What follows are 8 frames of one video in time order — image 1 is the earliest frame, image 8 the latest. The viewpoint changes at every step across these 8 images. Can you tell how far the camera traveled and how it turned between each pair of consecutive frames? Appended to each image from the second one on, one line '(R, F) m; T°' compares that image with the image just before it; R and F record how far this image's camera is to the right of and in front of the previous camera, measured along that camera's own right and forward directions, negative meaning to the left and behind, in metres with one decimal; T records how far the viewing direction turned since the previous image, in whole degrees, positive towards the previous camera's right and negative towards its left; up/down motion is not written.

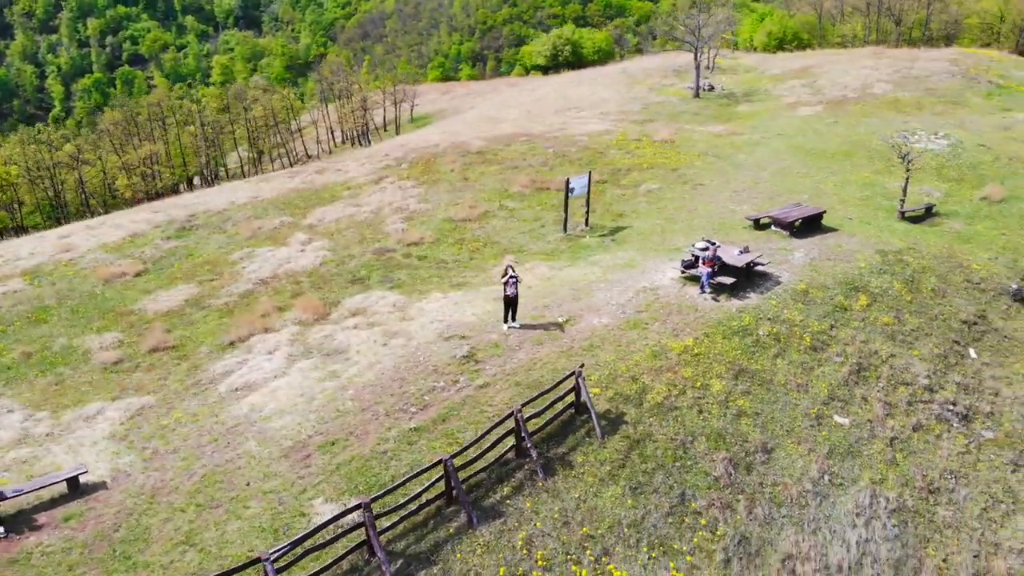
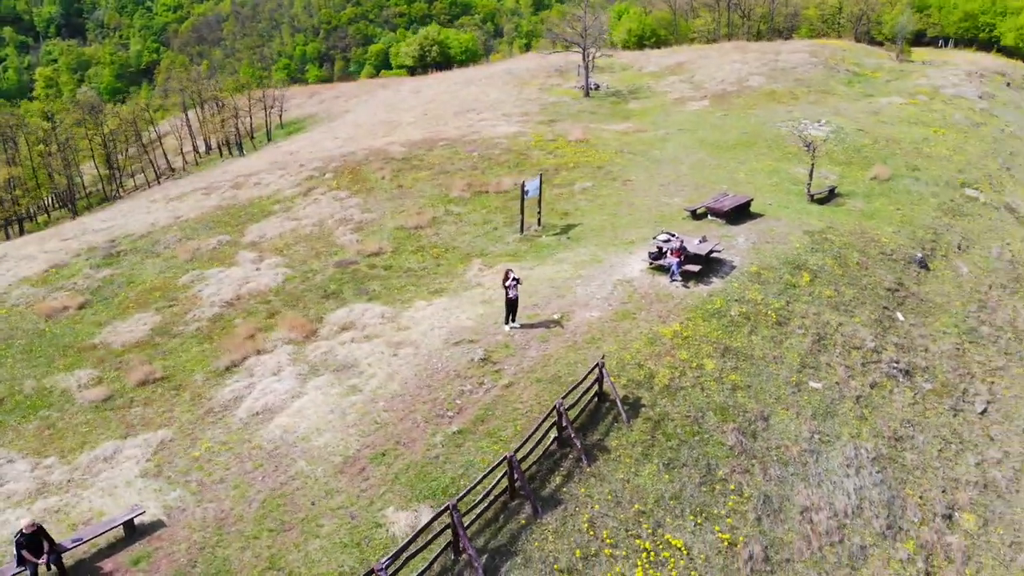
(-3.3, -0.6) m; +10°
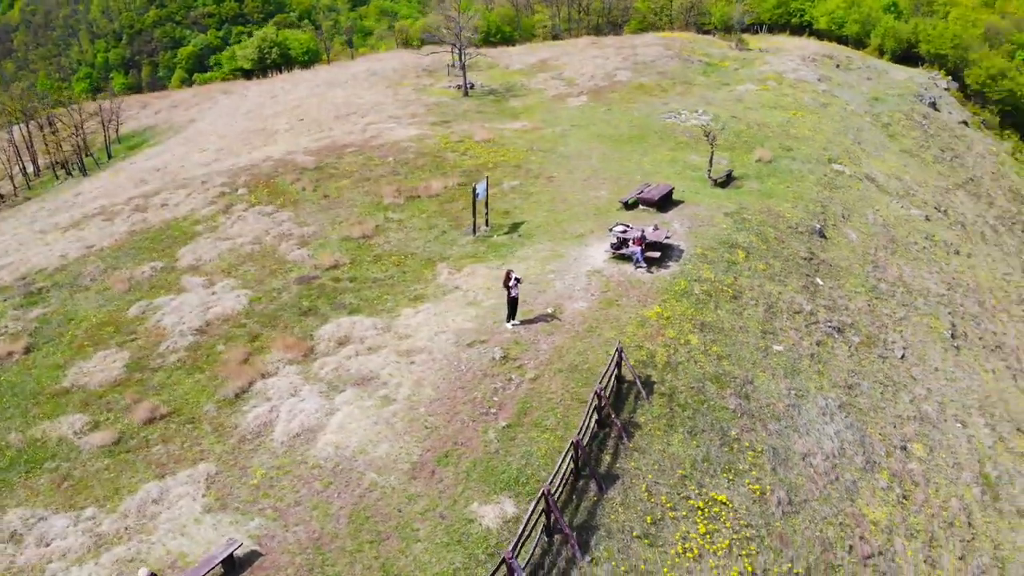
(-4.1, -0.7) m; +12°
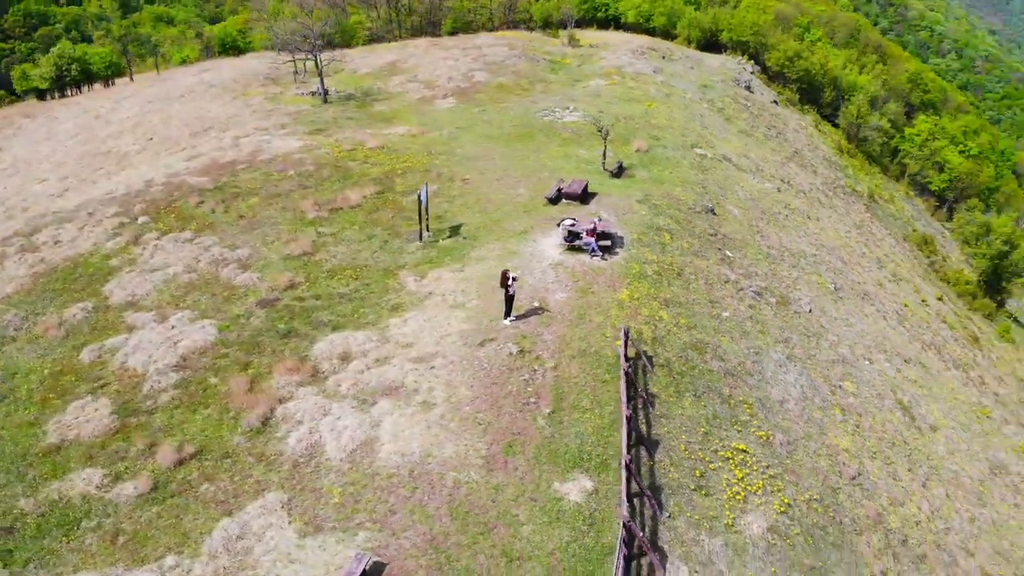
(-4.9, -0.7) m; +14°
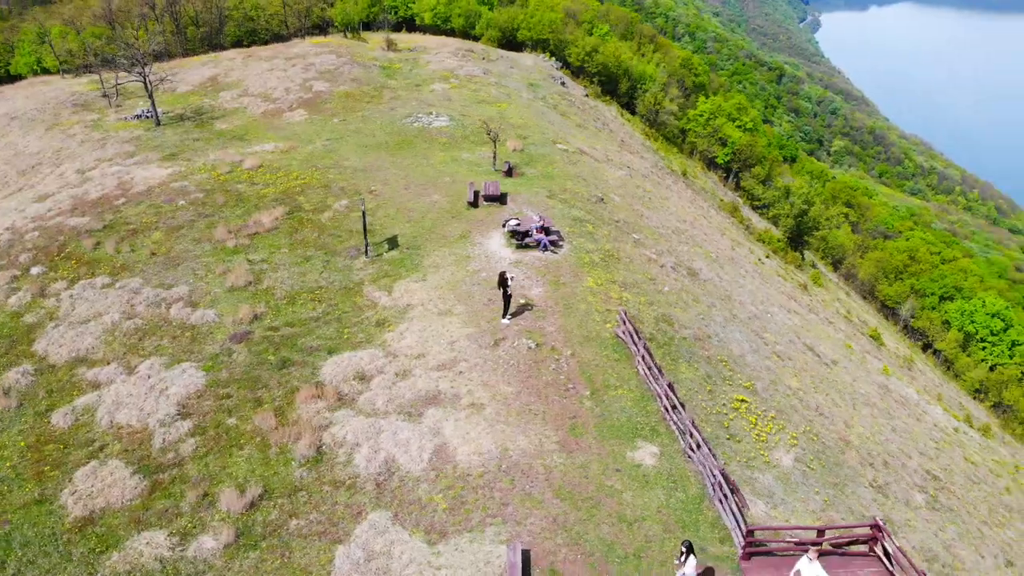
(-6.0, -0.6) m; +16°
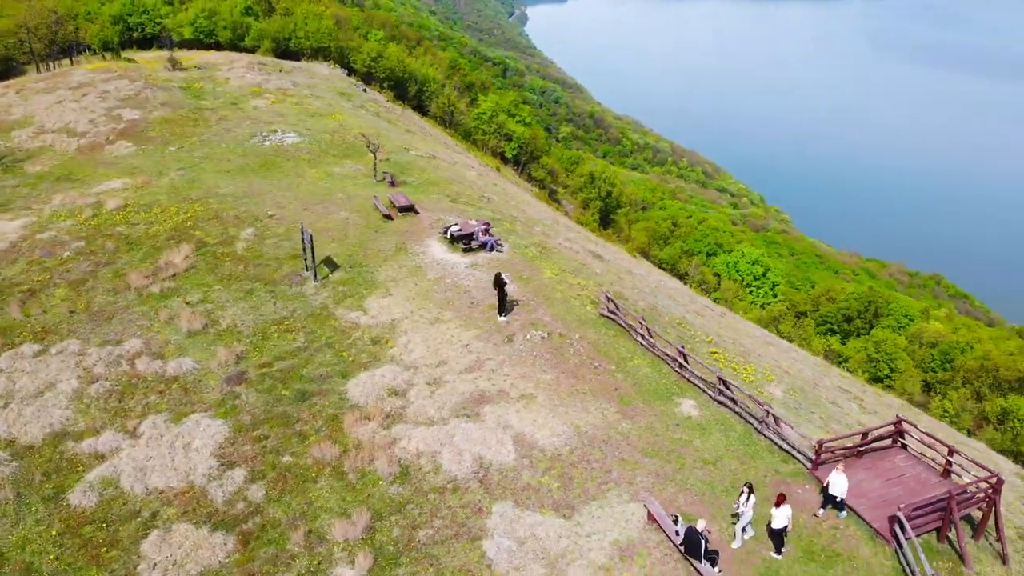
(-7.3, -0.5) m; +18°
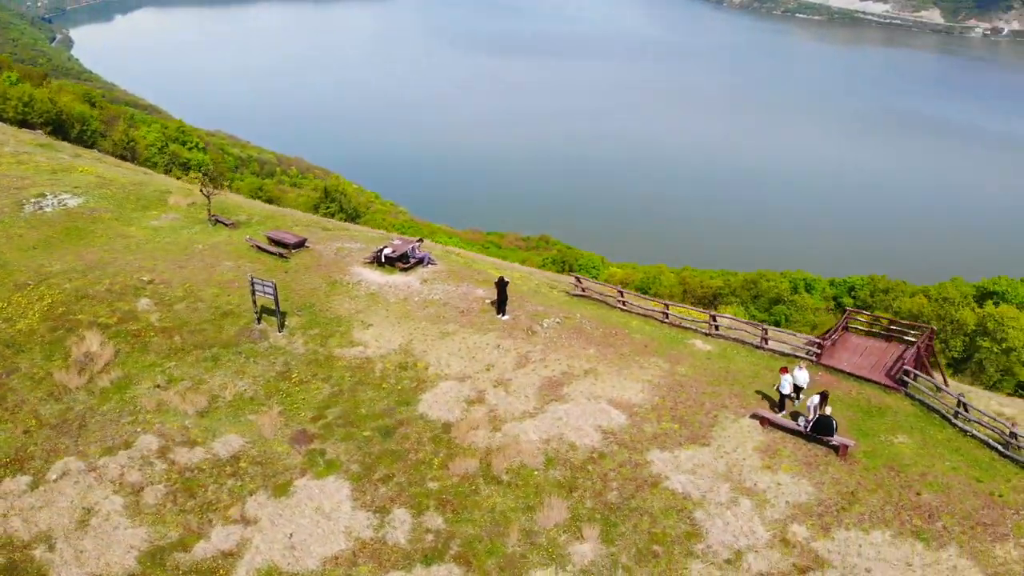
(-12.0, +0.4) m; +27°
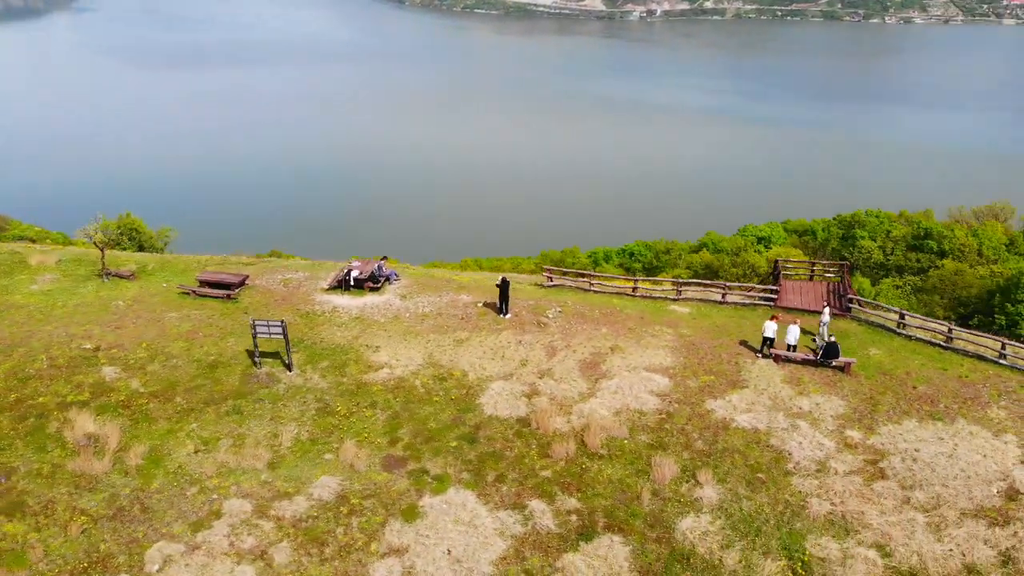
(-9.4, 0.0) m; +20°
